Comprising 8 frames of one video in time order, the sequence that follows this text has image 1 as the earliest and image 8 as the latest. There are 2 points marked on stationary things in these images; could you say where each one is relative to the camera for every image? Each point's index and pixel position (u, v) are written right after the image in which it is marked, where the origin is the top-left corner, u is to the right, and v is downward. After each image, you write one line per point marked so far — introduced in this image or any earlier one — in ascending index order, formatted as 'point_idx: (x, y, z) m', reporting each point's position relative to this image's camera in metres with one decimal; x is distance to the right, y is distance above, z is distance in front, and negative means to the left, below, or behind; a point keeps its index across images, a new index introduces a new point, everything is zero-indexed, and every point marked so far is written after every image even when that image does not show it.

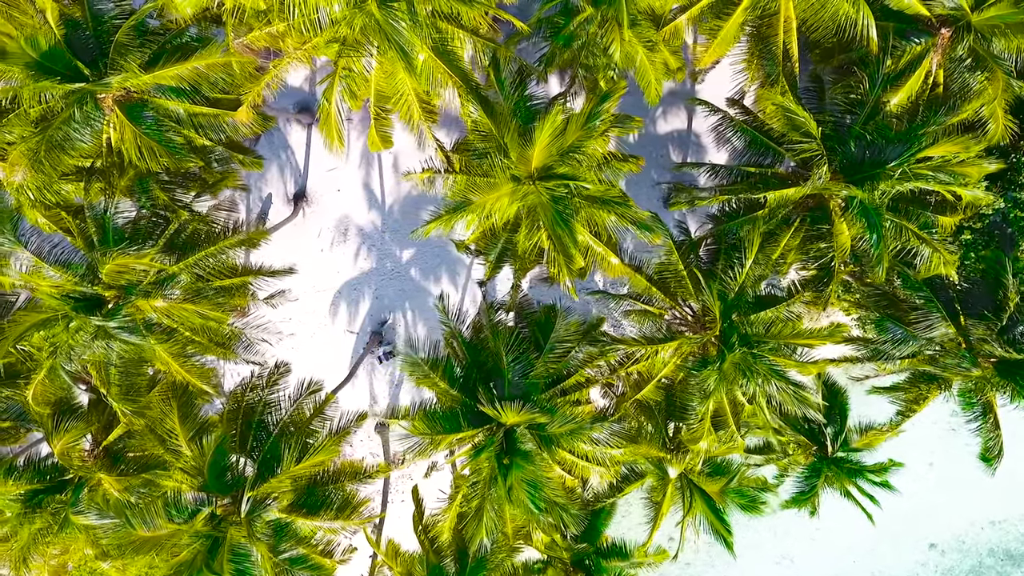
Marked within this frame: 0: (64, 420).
0: (-7.2, -2.2, +8.4) m
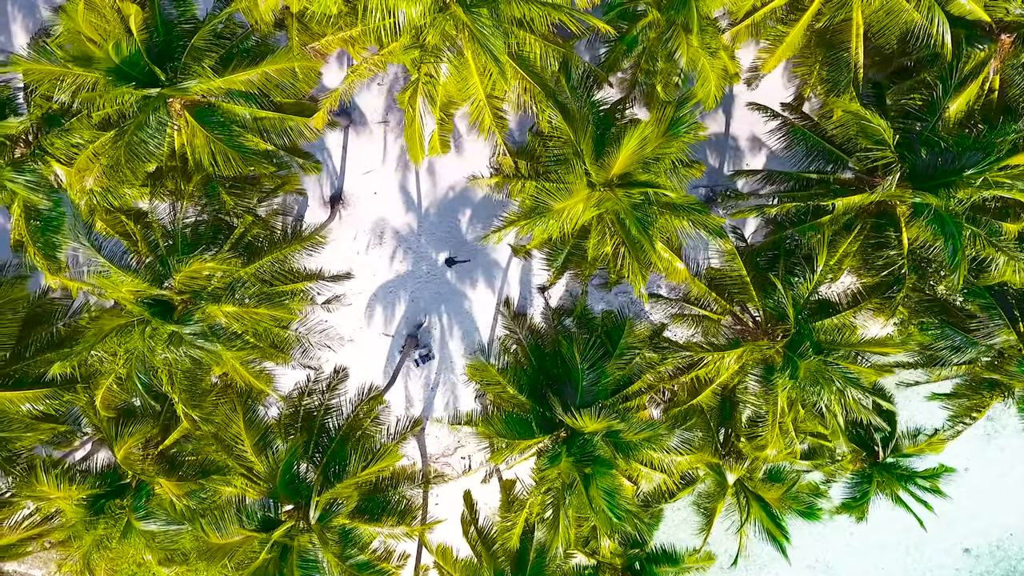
0: (-6.2, -2.2, +8.4) m
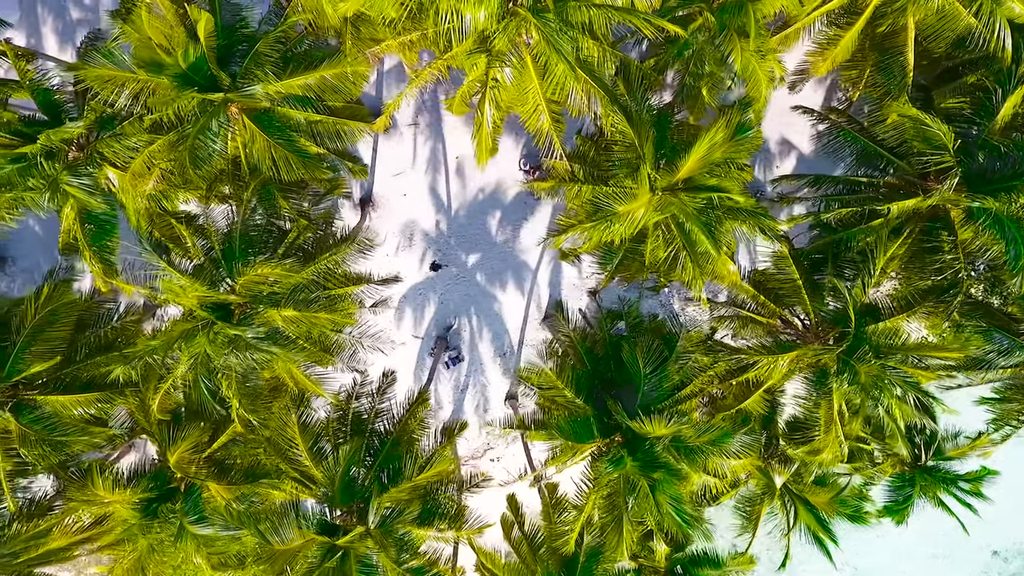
0: (-5.4, -2.3, +8.4) m
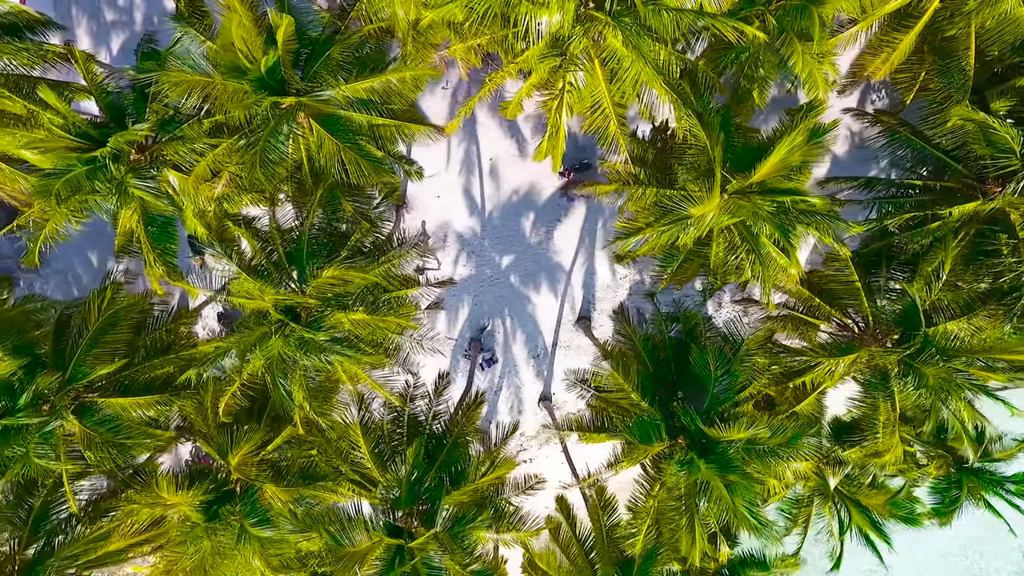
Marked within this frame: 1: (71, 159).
0: (-4.4, -2.3, +8.4) m
1: (-6.3, +1.9, +7.4) m
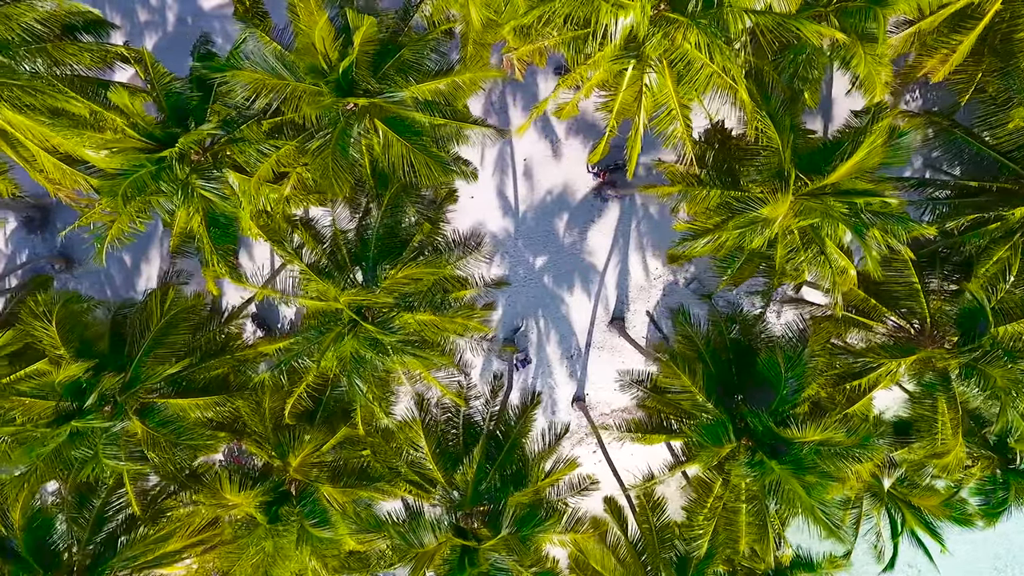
0: (-3.5, -2.3, +8.4) m
1: (-5.4, +1.8, +7.4) m
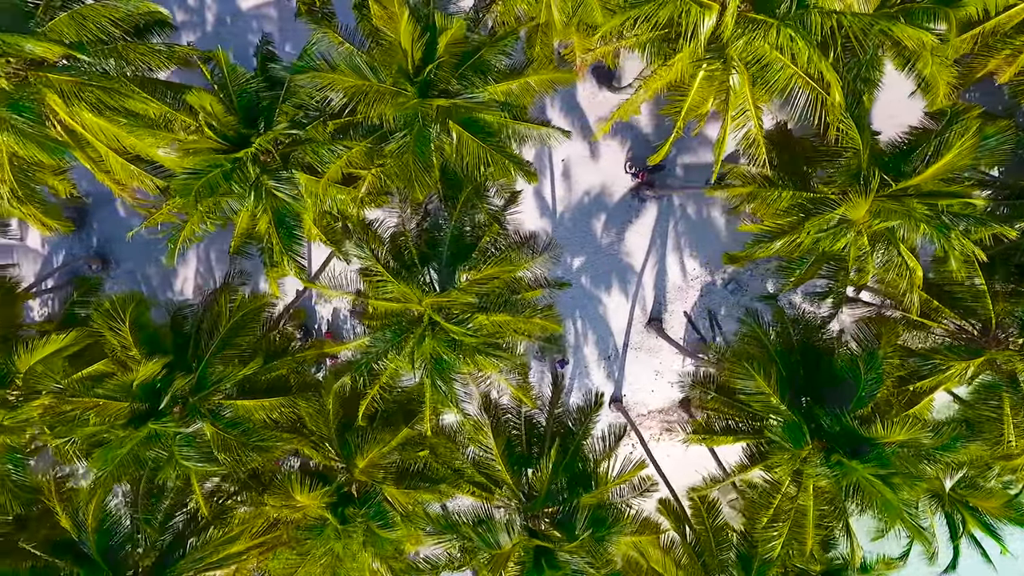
0: (-2.4, -2.4, +8.4) m
1: (-4.3, +1.8, +7.4) m
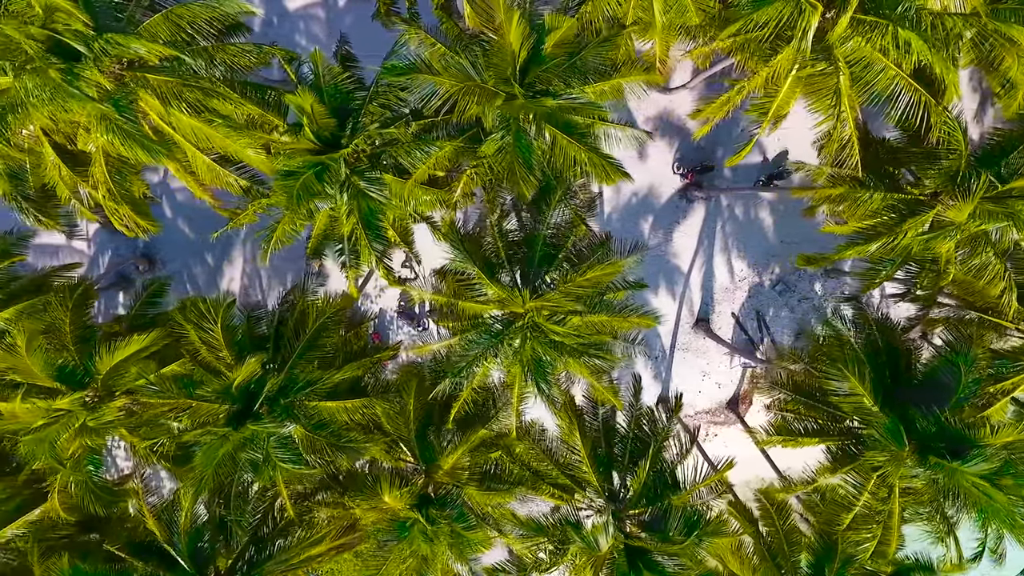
0: (-1.1, -2.4, +8.3) m
1: (-3.0, +1.8, +7.4) m
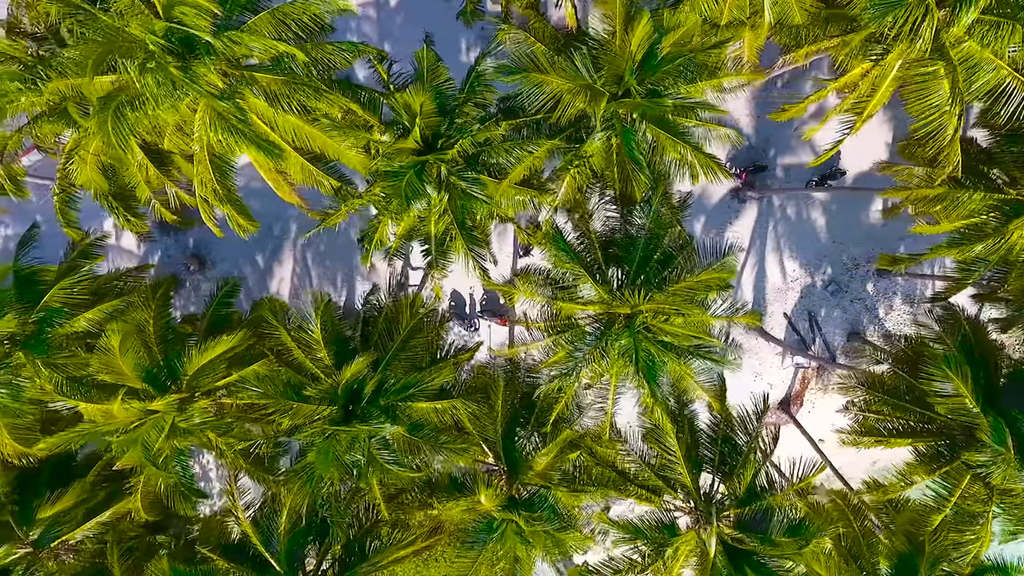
0: (+0.4, -2.4, +8.3) m
1: (-1.5, +1.8, +7.4) m
